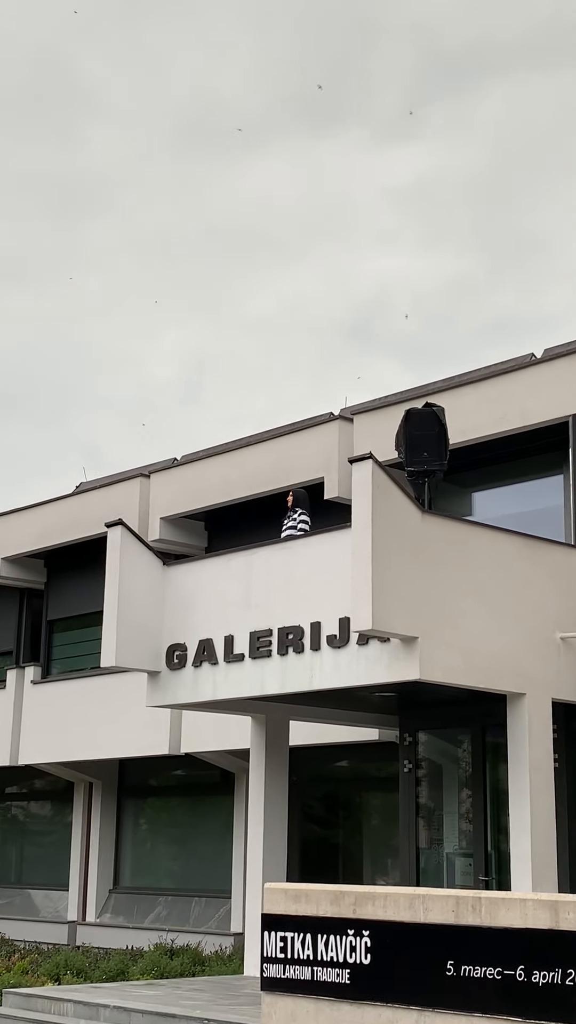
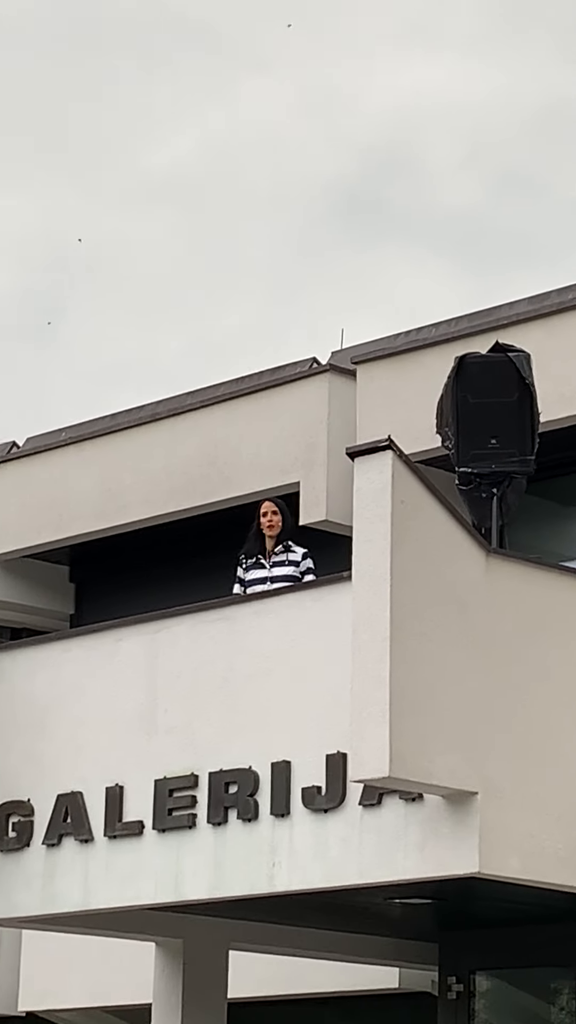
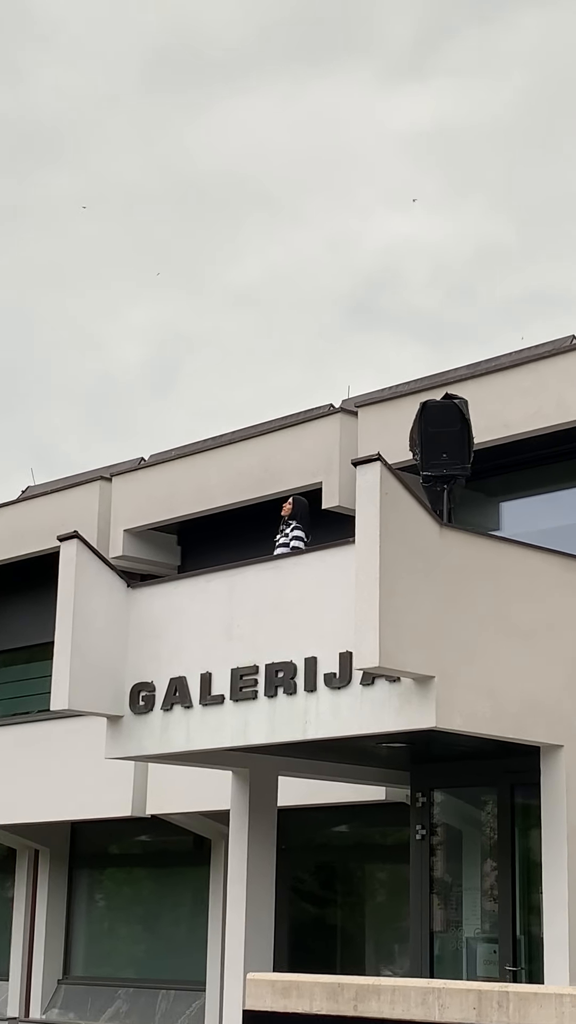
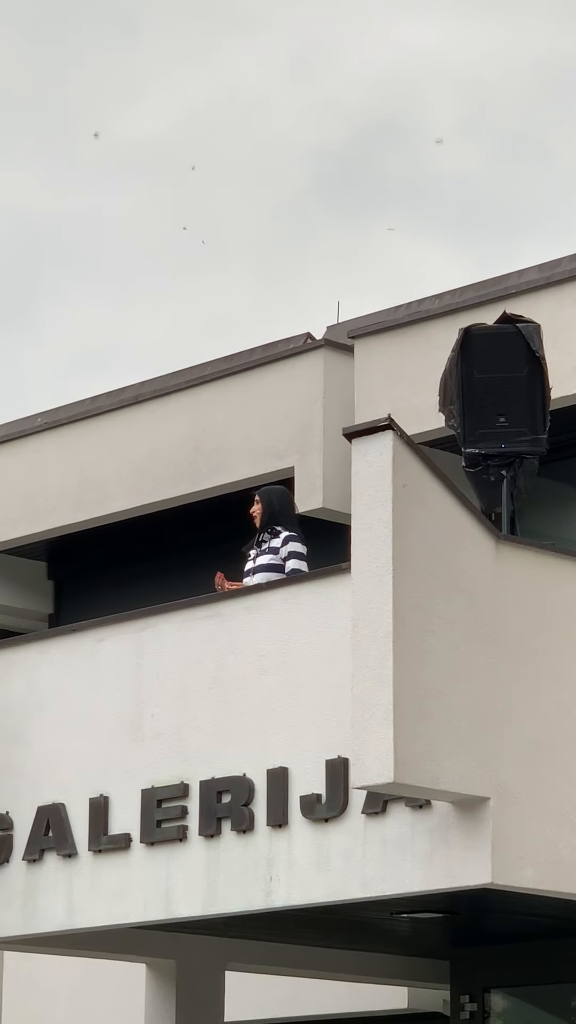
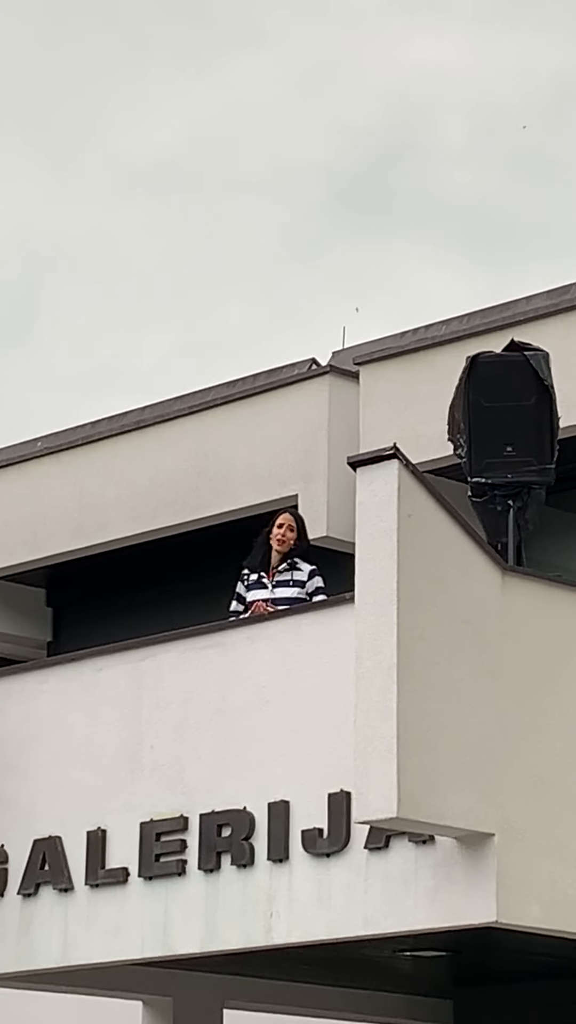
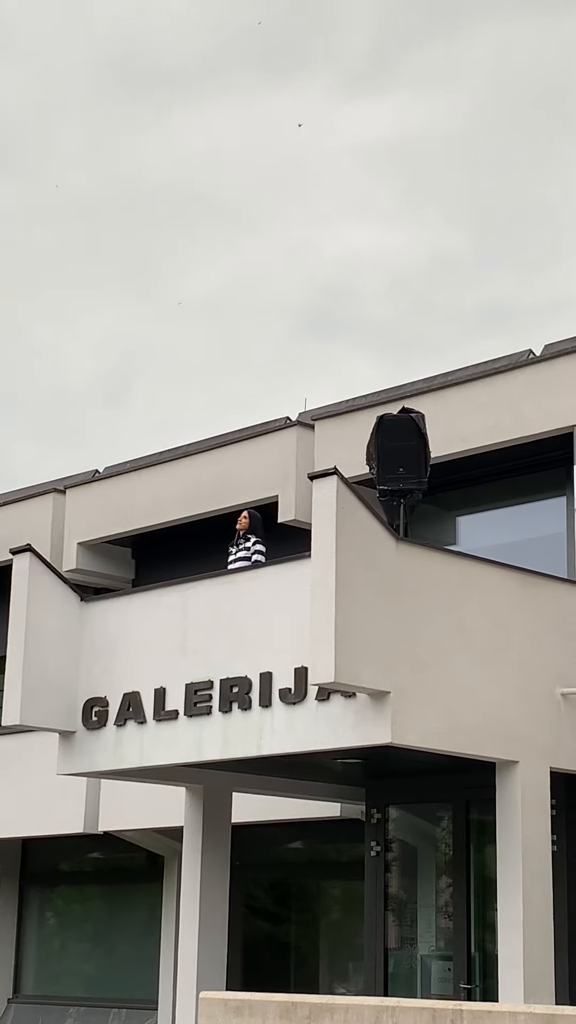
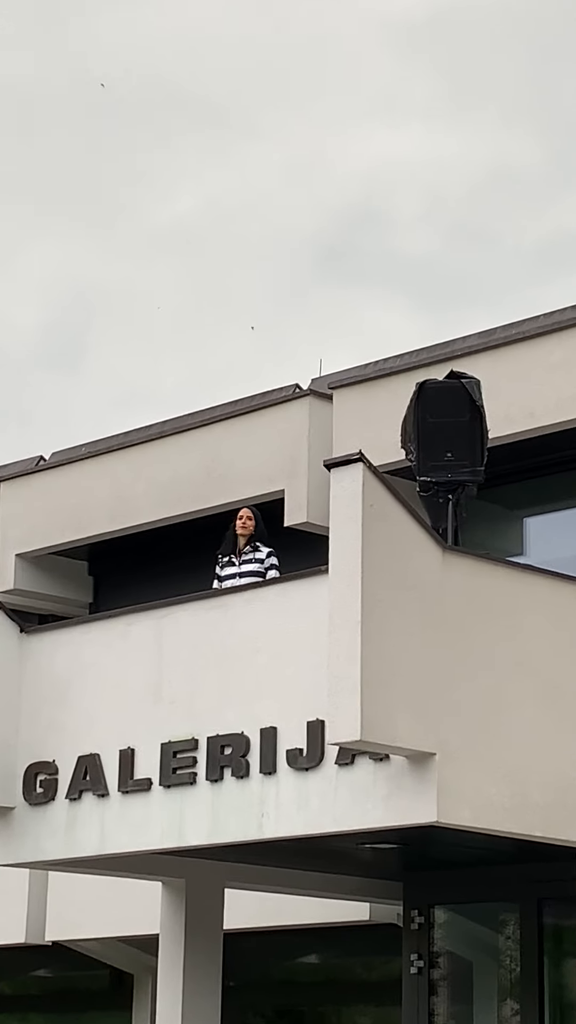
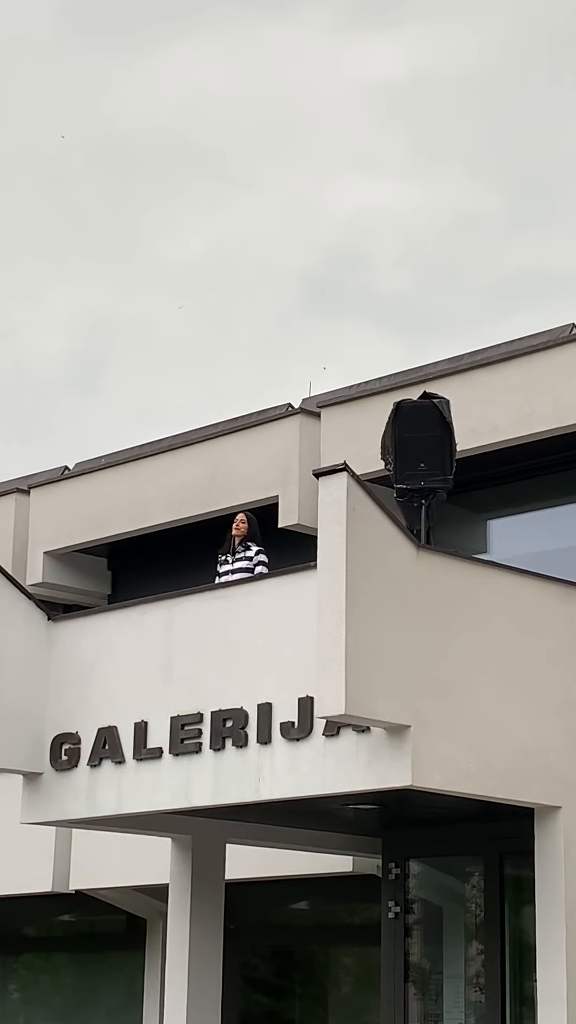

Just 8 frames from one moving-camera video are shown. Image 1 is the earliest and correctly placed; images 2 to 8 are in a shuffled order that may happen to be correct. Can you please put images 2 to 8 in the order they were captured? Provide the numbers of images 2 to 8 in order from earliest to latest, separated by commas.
3, 6, 8, 7, 2, 5, 4
